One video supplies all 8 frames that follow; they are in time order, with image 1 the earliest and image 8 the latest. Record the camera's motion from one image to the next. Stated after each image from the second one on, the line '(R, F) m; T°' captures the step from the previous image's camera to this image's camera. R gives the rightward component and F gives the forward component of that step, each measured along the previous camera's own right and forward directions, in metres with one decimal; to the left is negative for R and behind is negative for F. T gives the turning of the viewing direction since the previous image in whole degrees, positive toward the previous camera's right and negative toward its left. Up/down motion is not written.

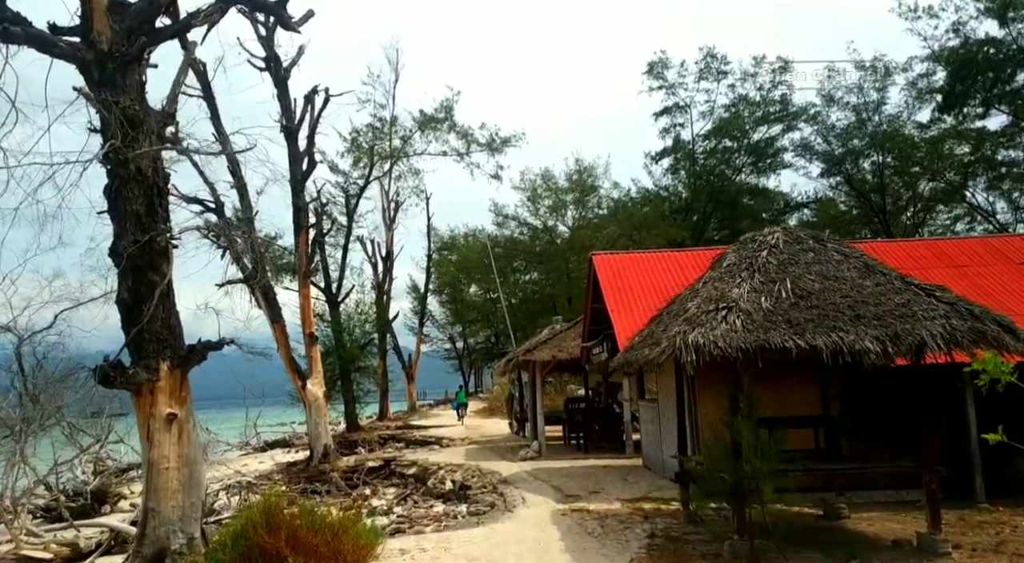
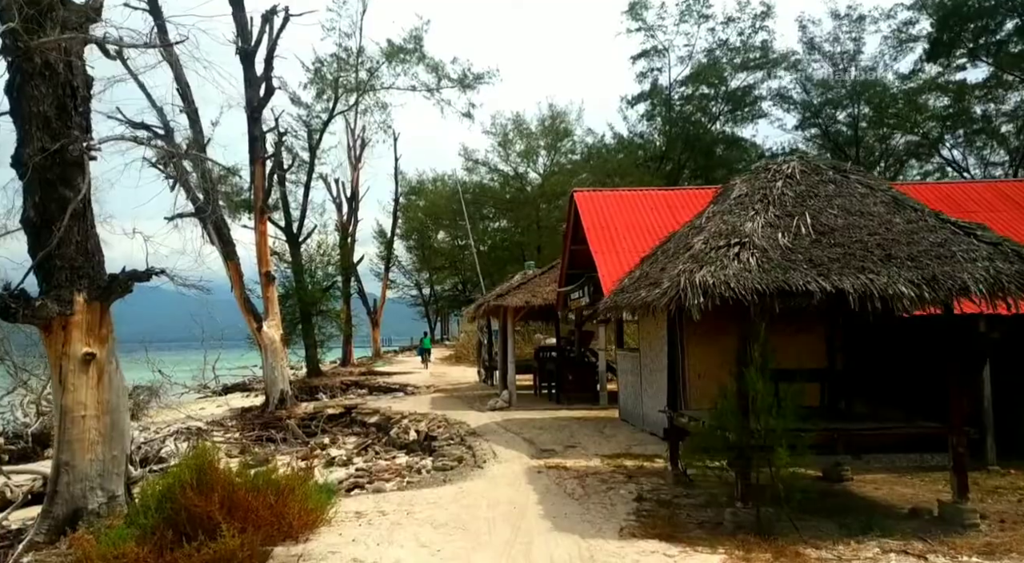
(-0.1, +1.1) m; +3°
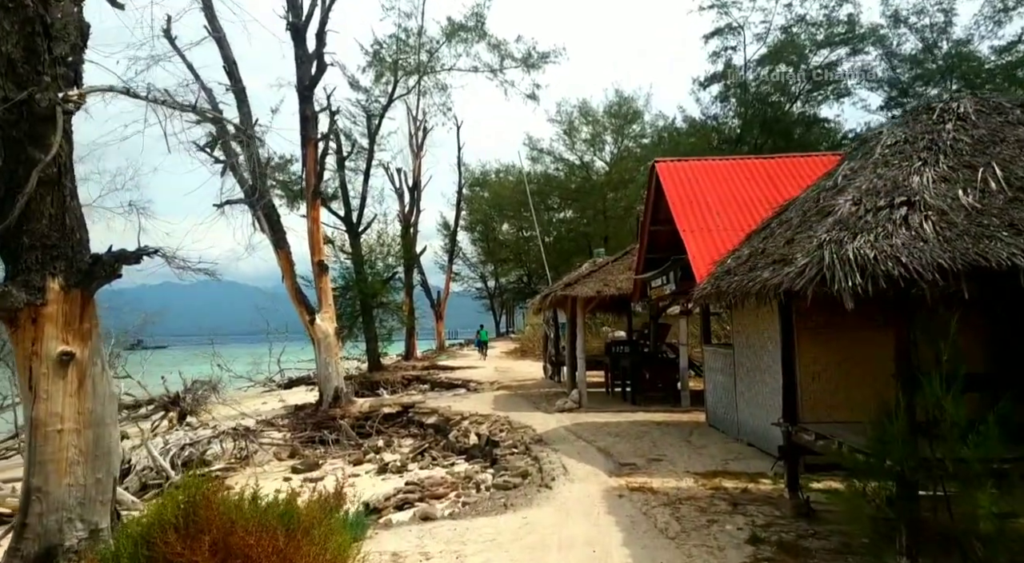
(-0.1, +1.6) m; -5°
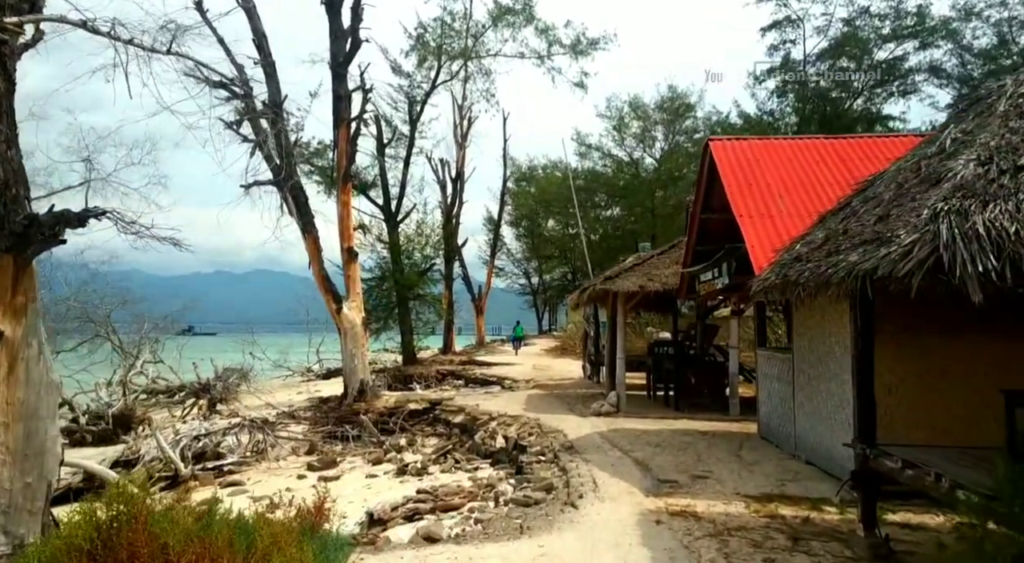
(+0.2, +1.1) m; -4°
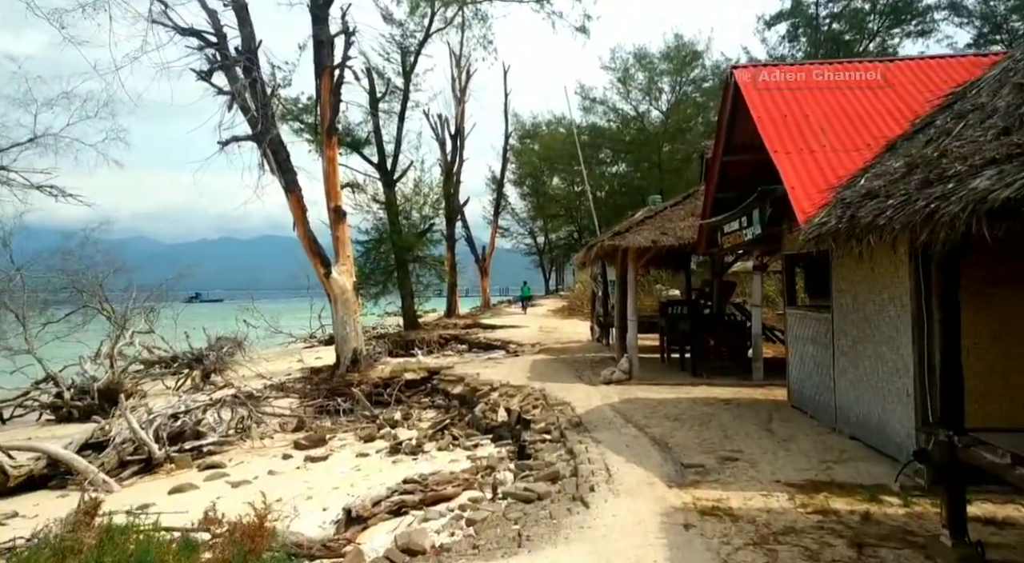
(+0.1, +1.3) m; -1°
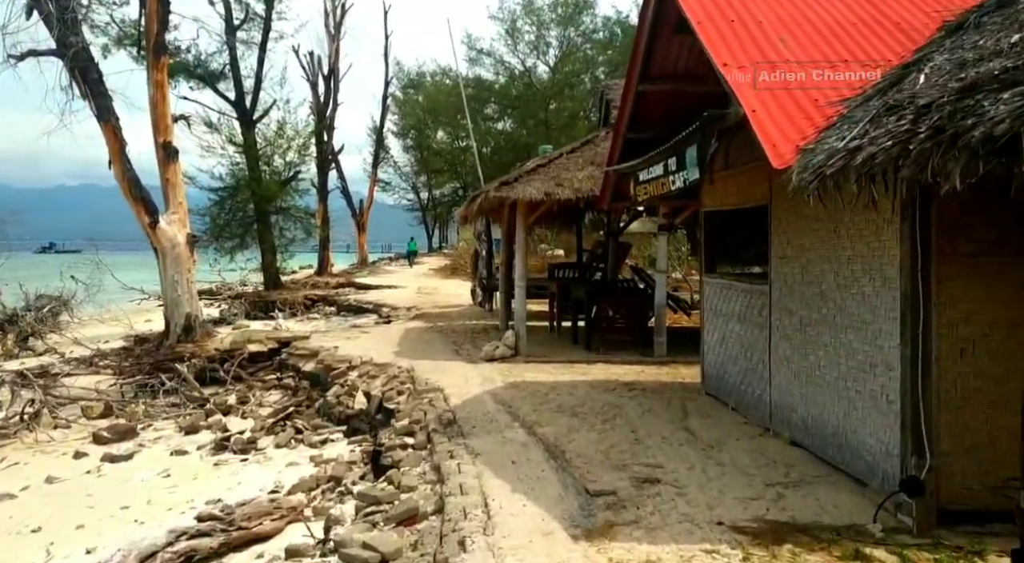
(+0.3, +2.2) m; +10°
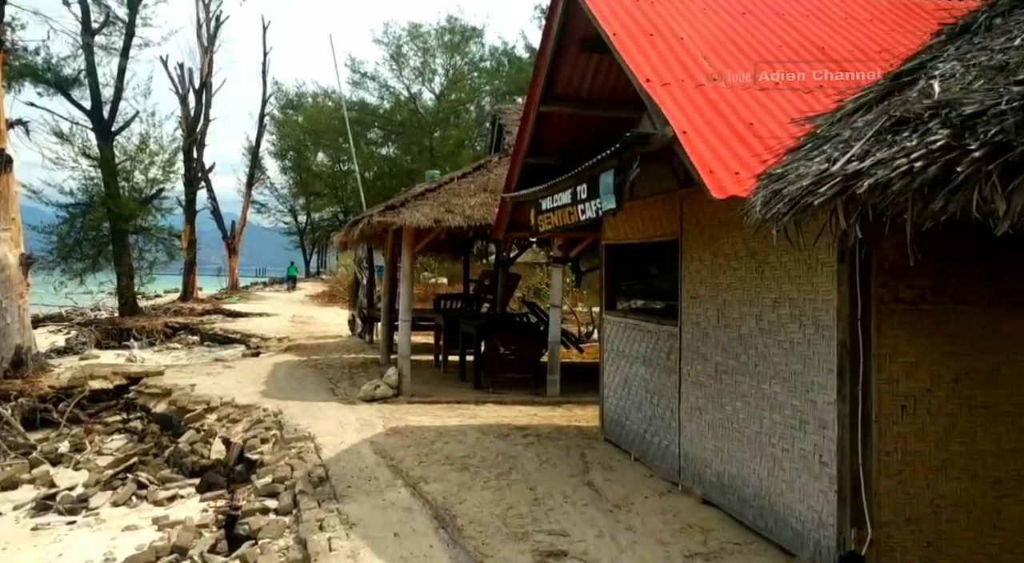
(0.0, +0.8) m; +10°
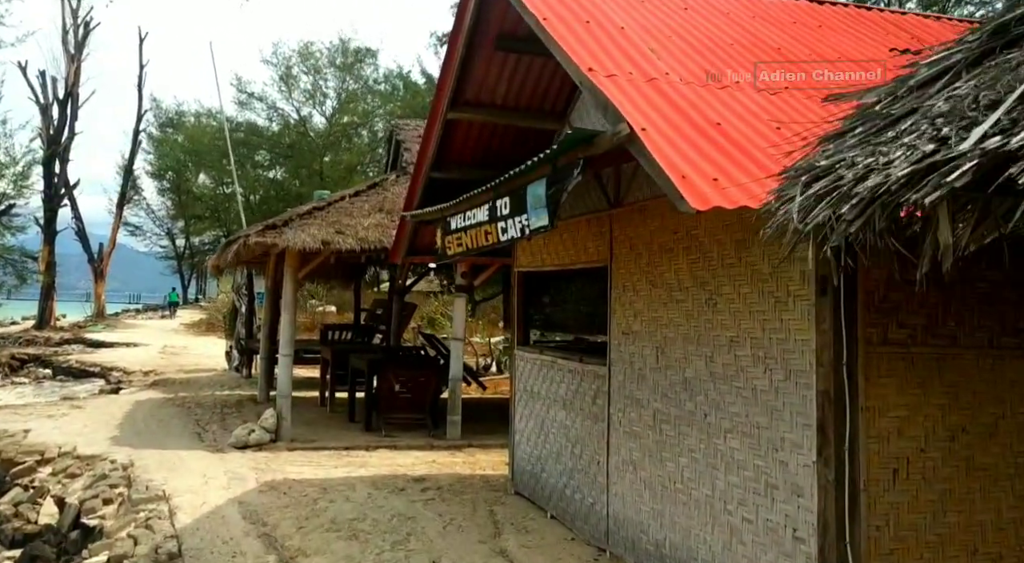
(-0.1, +0.9) m; +9°
